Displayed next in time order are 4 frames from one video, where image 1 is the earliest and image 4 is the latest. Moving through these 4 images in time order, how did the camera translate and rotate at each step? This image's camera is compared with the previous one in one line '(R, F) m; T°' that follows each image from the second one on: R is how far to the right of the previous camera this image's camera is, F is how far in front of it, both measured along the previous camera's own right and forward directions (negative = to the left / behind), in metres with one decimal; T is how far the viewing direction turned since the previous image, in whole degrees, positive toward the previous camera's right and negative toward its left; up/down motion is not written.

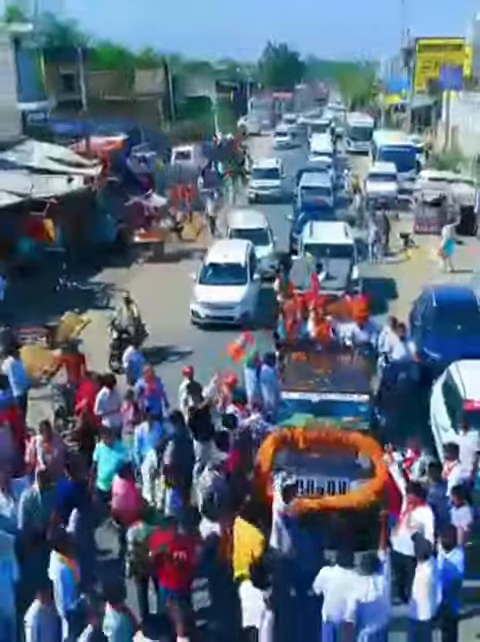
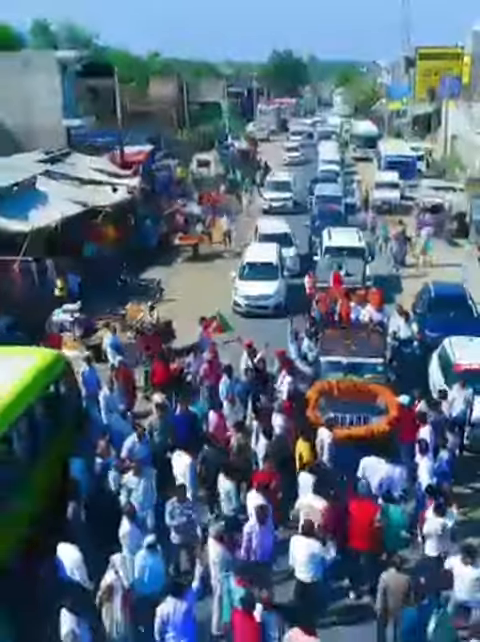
(-0.6, -4.9) m; 0°
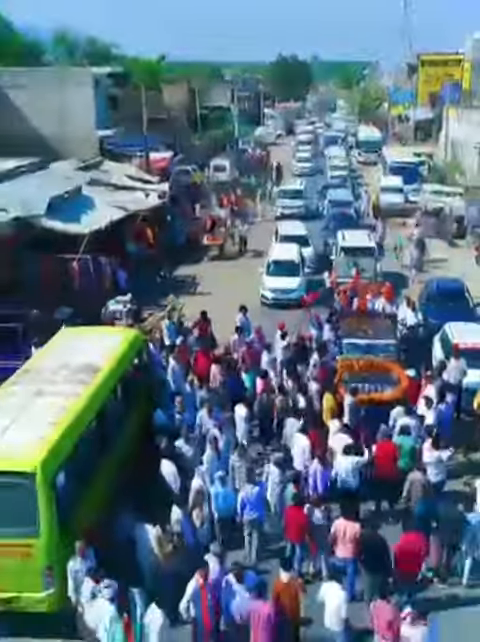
(-0.5, -4.0) m; 0°
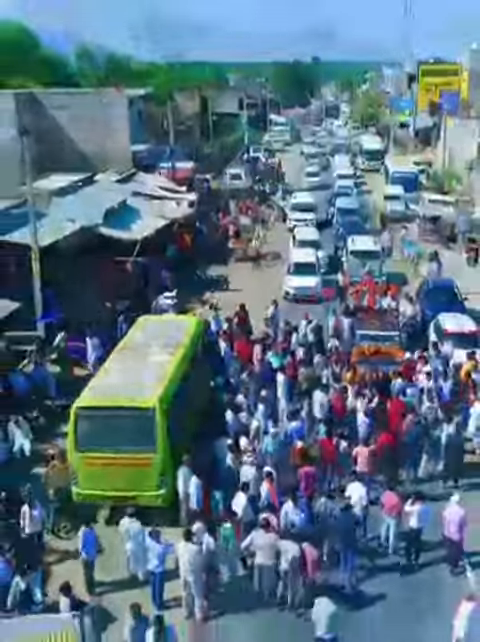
(-0.6, -5.8) m; 0°
